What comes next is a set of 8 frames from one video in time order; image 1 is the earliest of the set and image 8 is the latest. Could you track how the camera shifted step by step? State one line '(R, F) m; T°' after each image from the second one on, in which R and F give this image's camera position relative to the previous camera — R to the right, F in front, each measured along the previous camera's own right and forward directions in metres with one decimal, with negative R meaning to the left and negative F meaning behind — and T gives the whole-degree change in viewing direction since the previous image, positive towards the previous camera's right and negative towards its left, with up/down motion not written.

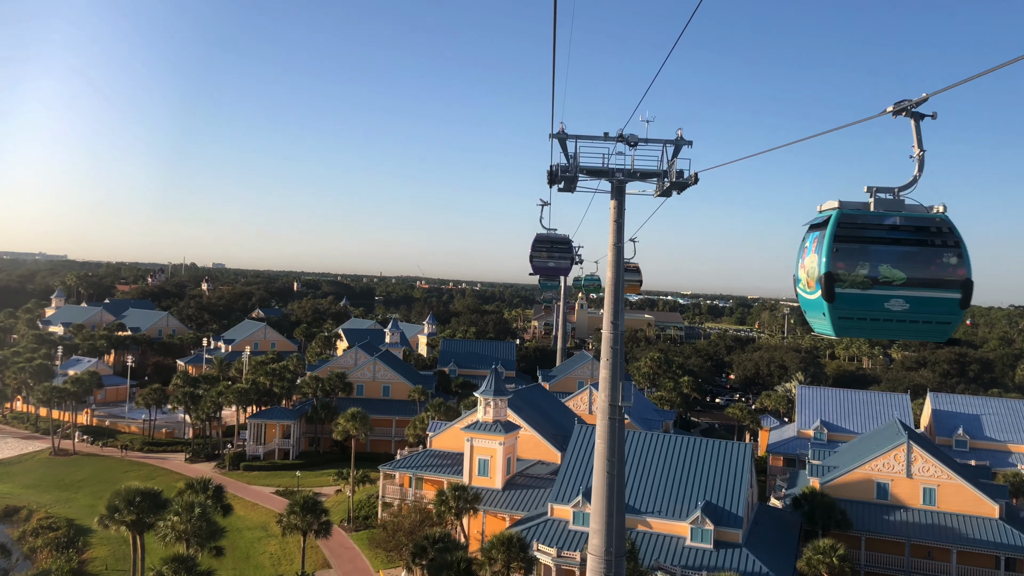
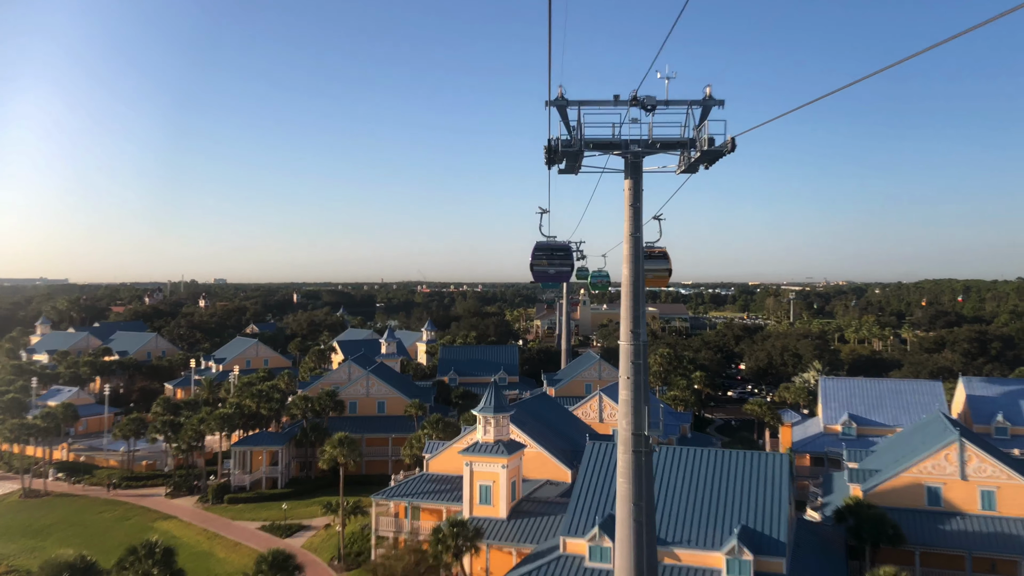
(+0.3, +3.1) m; 0°
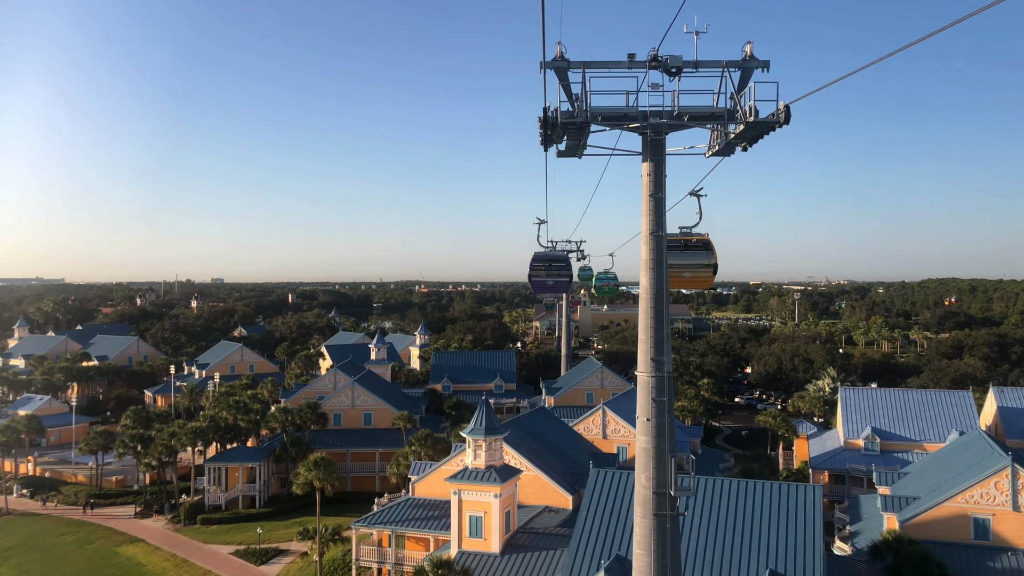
(+0.2, +2.8) m; 0°
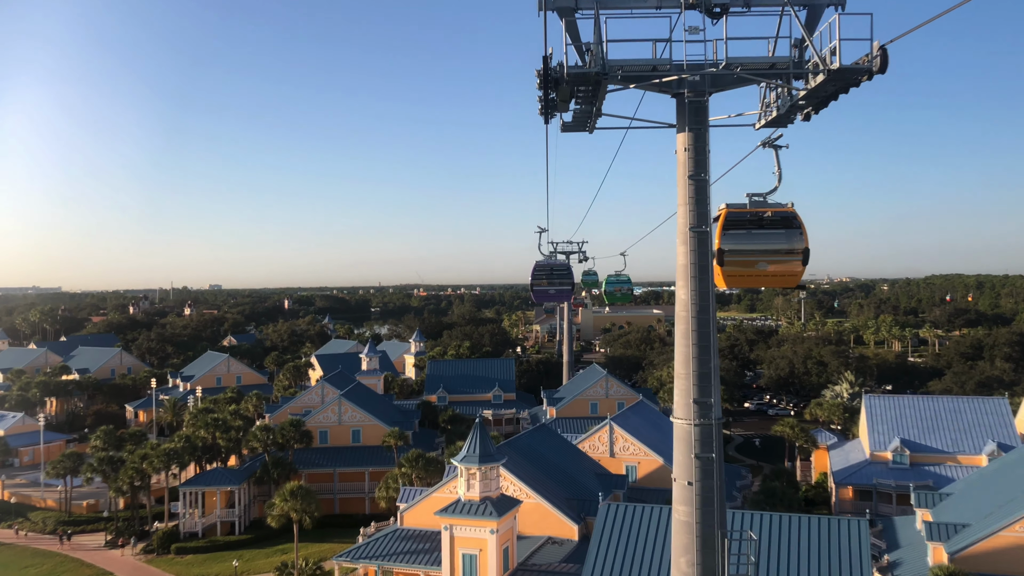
(+0.1, +2.7) m; 0°
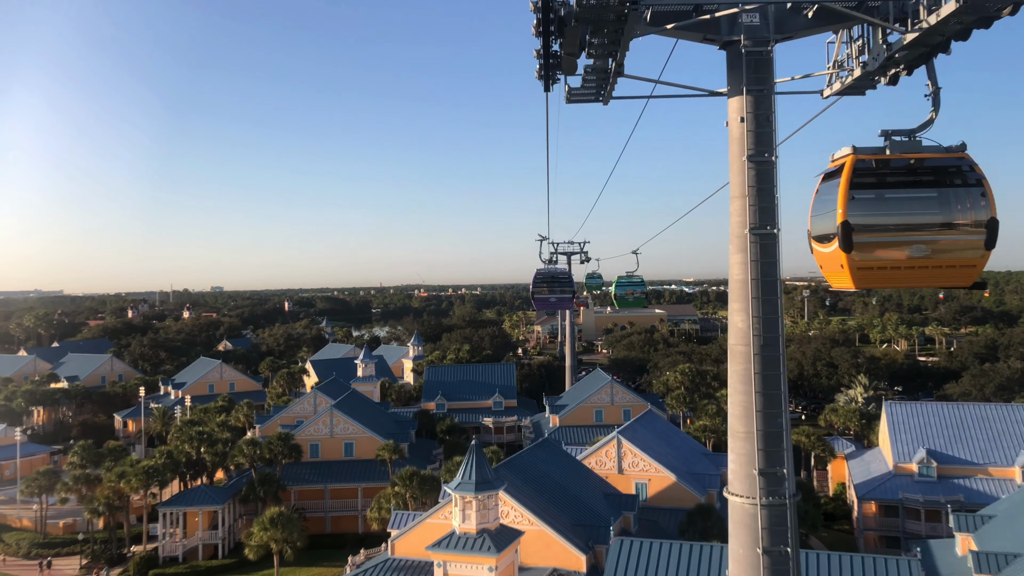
(+0.1, +2.0) m; 0°
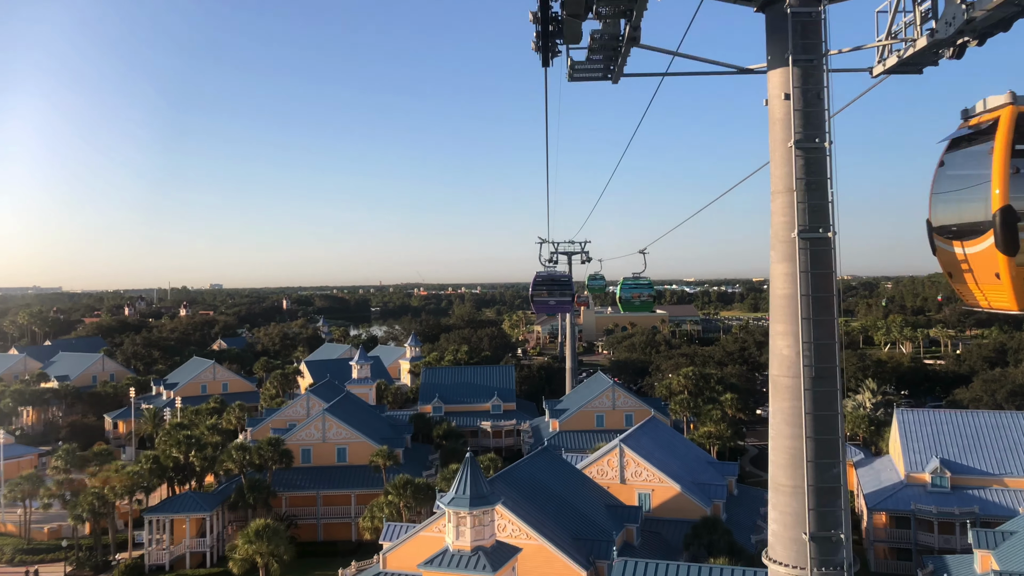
(0.0, +1.1) m; 0°
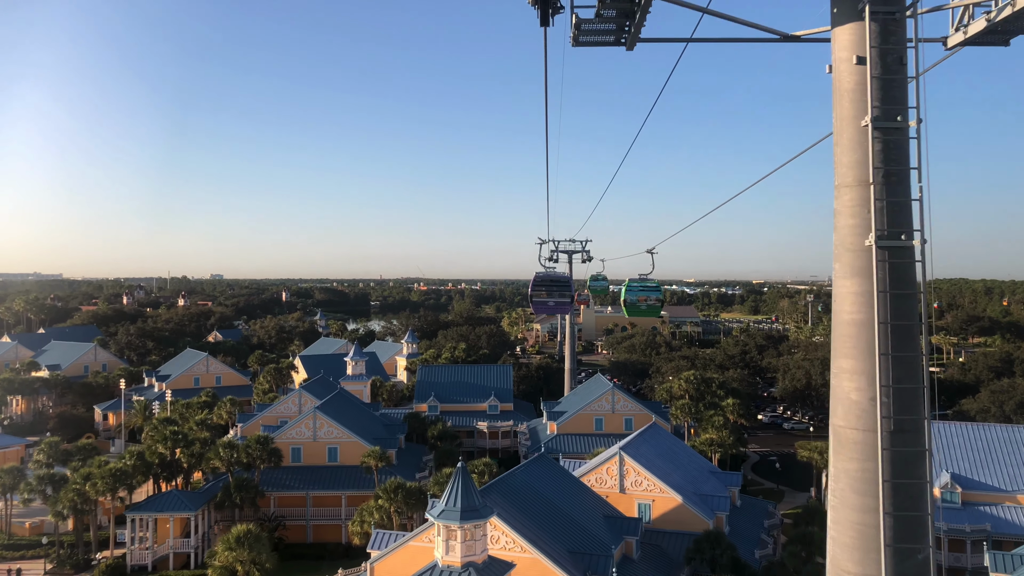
(0.0, +1.1) m; 0°
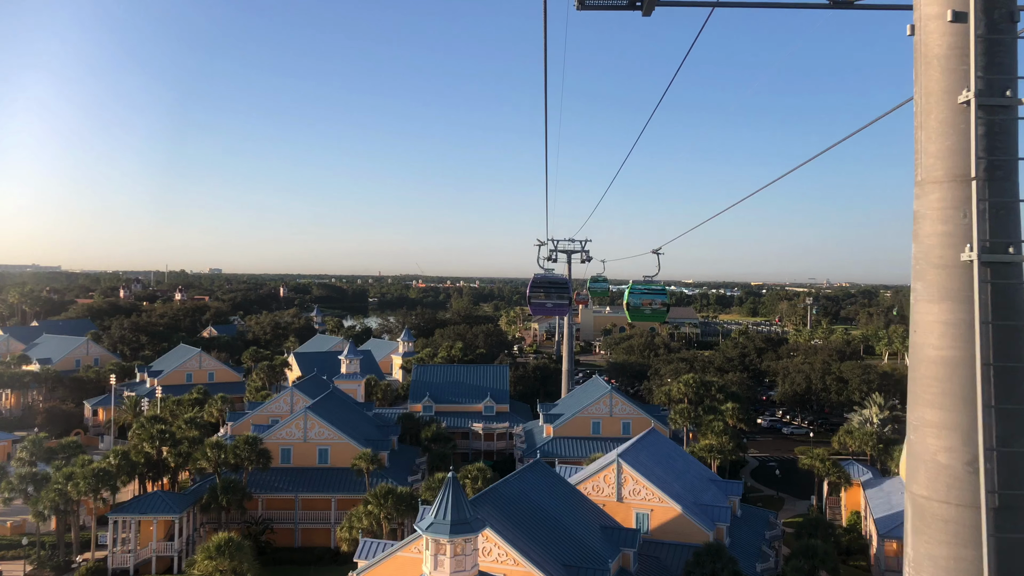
(+0.1, +0.8) m; 0°
